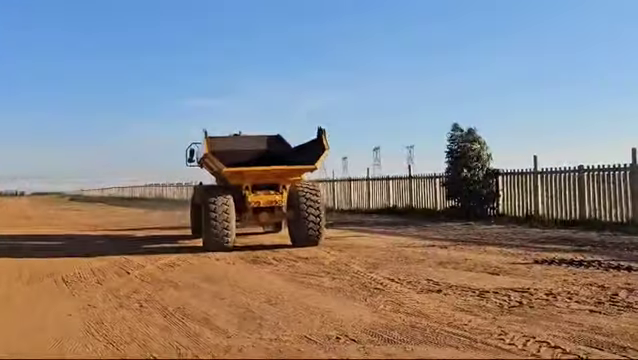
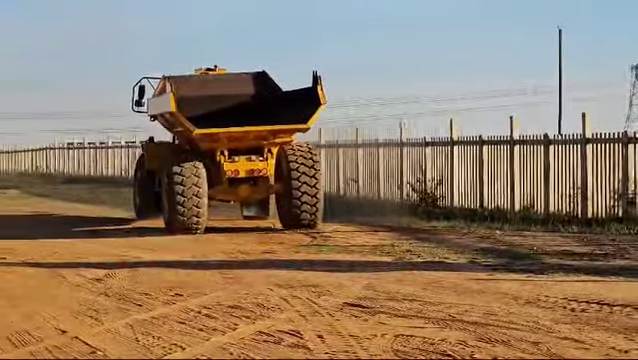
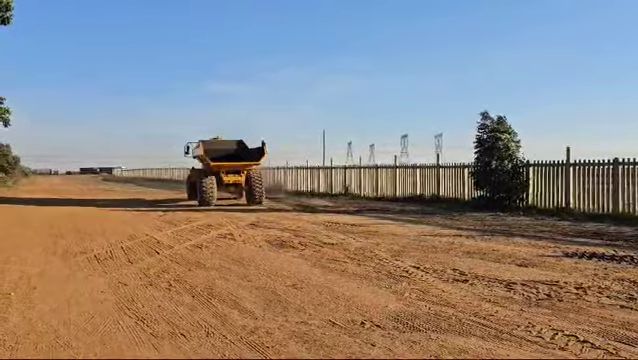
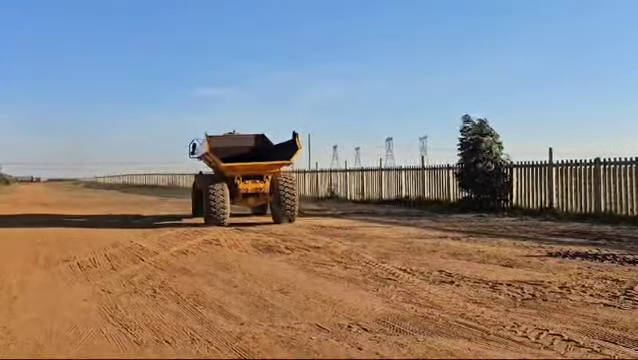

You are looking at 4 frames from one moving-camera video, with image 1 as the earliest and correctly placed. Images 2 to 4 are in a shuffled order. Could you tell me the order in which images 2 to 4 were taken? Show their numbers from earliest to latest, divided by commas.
4, 3, 2
